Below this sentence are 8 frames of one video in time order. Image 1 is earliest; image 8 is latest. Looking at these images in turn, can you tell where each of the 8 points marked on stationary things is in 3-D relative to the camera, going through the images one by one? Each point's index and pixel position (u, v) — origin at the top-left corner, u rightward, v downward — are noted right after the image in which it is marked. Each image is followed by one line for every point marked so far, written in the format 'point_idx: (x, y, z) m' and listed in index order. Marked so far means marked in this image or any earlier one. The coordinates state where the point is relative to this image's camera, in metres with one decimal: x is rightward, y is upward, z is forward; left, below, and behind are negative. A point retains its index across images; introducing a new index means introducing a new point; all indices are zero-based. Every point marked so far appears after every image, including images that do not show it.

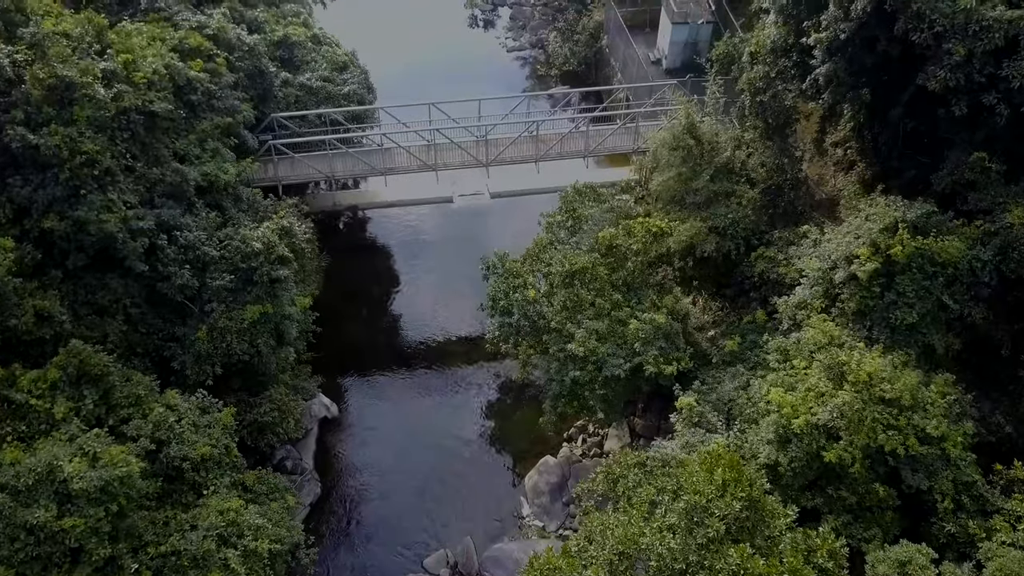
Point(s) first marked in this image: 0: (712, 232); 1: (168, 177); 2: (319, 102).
0: (+3.1, +0.9, +13.3) m
1: (-4.6, +1.5, +11.3) m
2: (-3.4, +3.2, +14.8) m
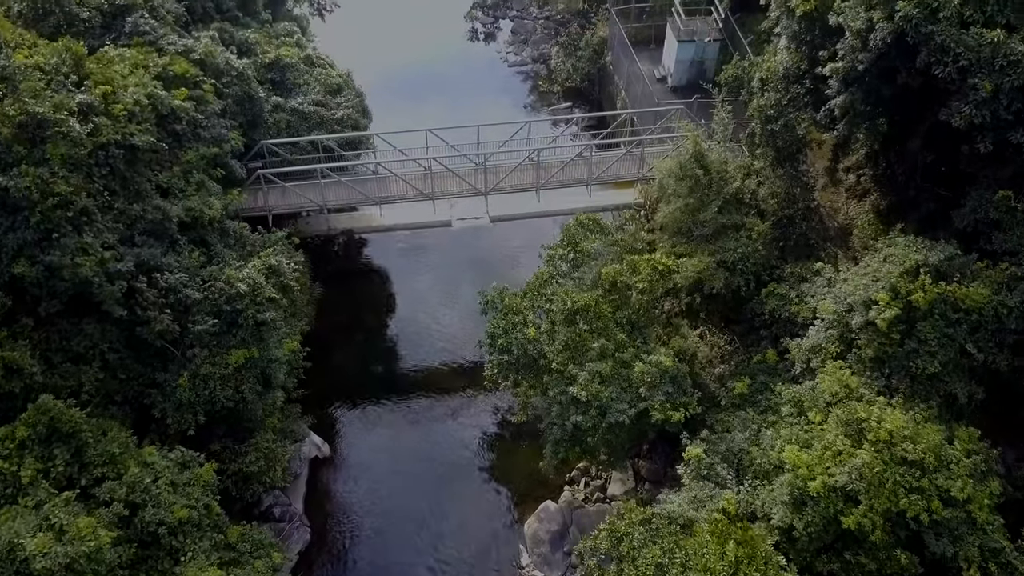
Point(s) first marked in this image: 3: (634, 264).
0: (+3.1, +0.3, +12.7) m
1: (-4.6, +1.0, +10.8) m
2: (-3.4, +2.7, +14.2) m
3: (+1.8, +0.3, +12.3) m
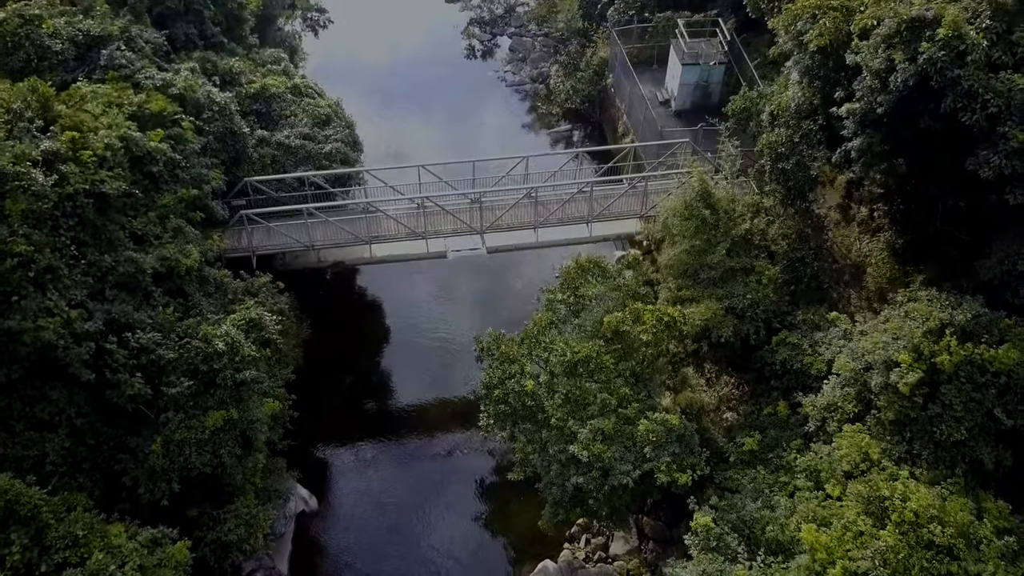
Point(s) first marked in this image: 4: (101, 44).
0: (+3.1, -0.4, +12.0) m
1: (-4.7, +0.3, +10.1) m
2: (-3.4, +2.0, +13.5) m
3: (+1.7, -0.3, +11.6) m
4: (-6.0, +3.6, +12.3) m
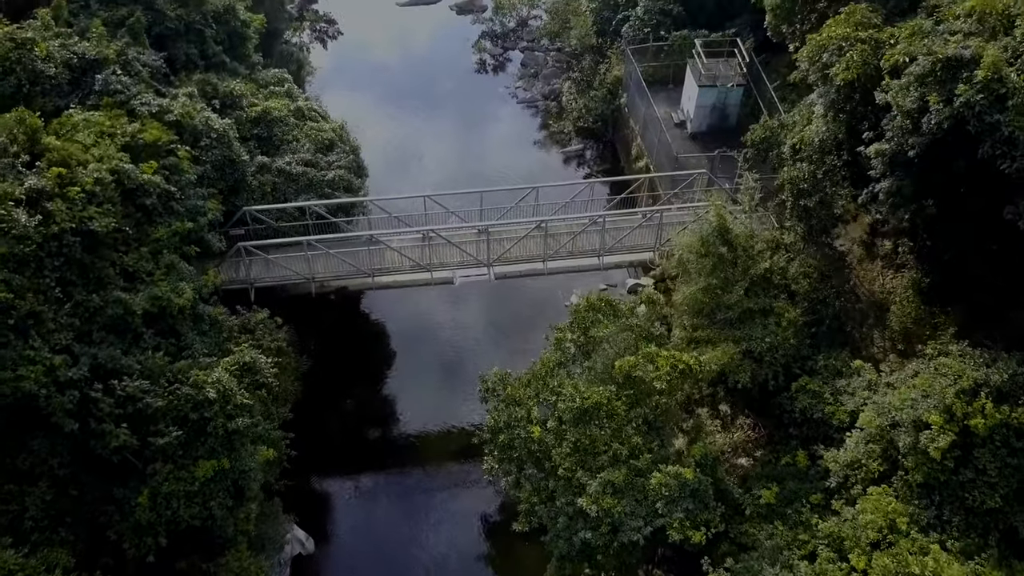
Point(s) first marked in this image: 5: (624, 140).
0: (+3.2, -0.9, +11.5) m
1: (-4.6, -0.2, +9.6) m
2: (-3.3, +1.5, +13.0) m
3: (+1.8, -0.9, +11.1) m
4: (-5.8, +3.1, +11.9) m
5: (+2.5, +3.3, +19.1) m
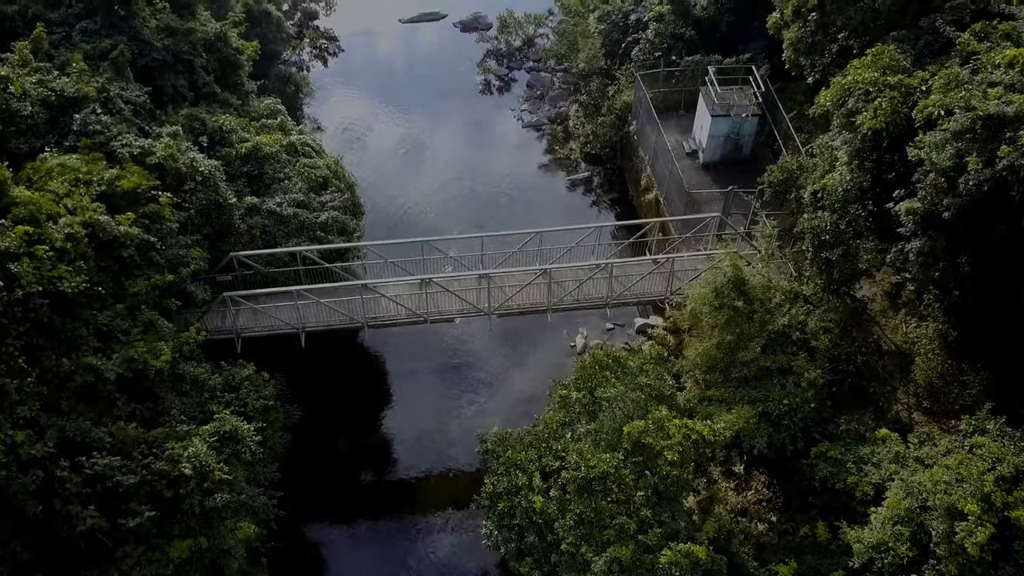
0: (+3.2, -1.7, +10.8) m
1: (-4.6, -0.9, +9.0) m
2: (-3.2, +0.8, +12.4) m
3: (+1.8, -1.6, +10.4) m
4: (-5.8, +2.4, +11.2) m
5: (+2.6, +2.6, +18.4) m
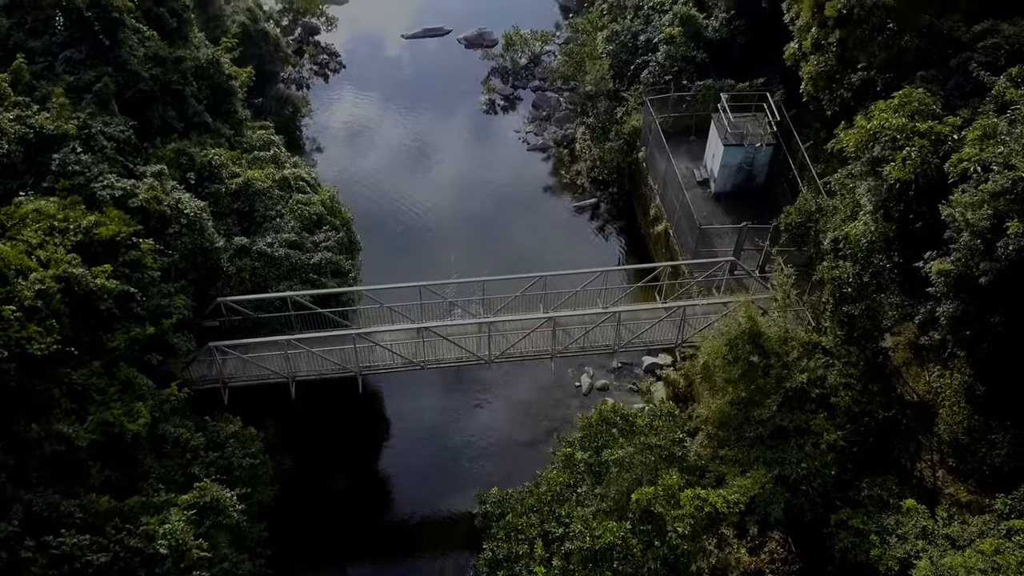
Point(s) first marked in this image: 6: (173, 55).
0: (+3.2, -2.4, +10.1) m
1: (-4.6, -1.5, +8.4) m
2: (-3.2, +0.2, +11.8) m
3: (+1.9, -2.3, +9.7) m
4: (-5.8, +1.8, +10.6) m
5: (+2.7, +1.9, +17.7) m
6: (-5.2, +3.6, +13.1) m
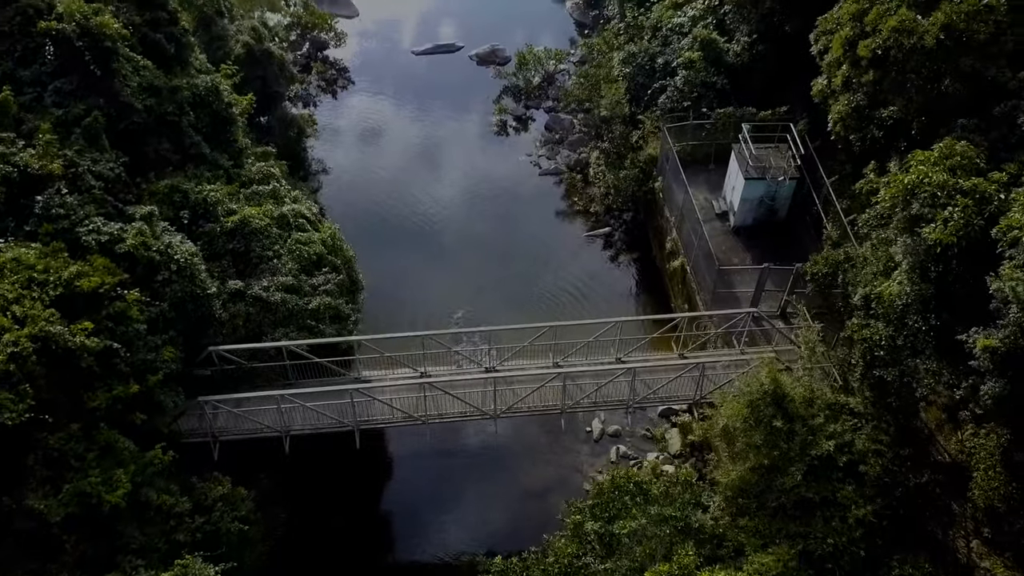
0: (+3.3, -3.1, +9.4) m
1: (-4.5, -2.1, +7.8) m
2: (-3.1, -0.4, +11.2) m
3: (+1.9, -3.0, +9.1) m
4: (-5.6, +1.2, +10.1) m
5: (+2.9, +1.2, +17.0) m
6: (-5.0, +3.0, +12.5) m
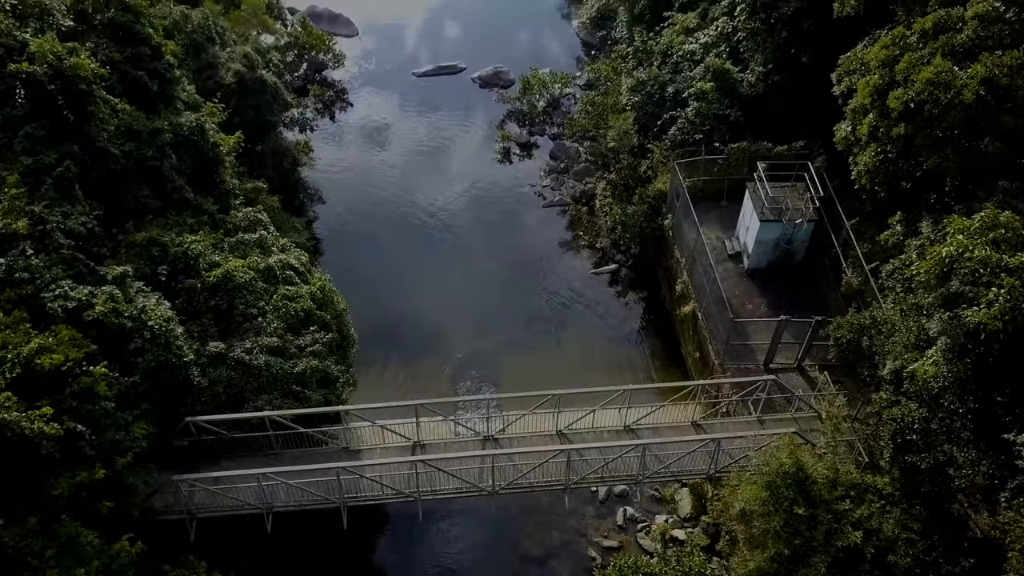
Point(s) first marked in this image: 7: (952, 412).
0: (+3.2, -3.9, +8.6) m
1: (-4.6, -2.9, +7.0) m
2: (-3.1, -1.2, +10.4) m
3: (+1.9, -3.8, +8.3) m
4: (-5.6, +0.5, +9.3) m
5: (+3.0, +0.4, +16.3) m
6: (-5.0, +2.2, +11.8) m
7: (+4.4, -1.3, +8.4) m
